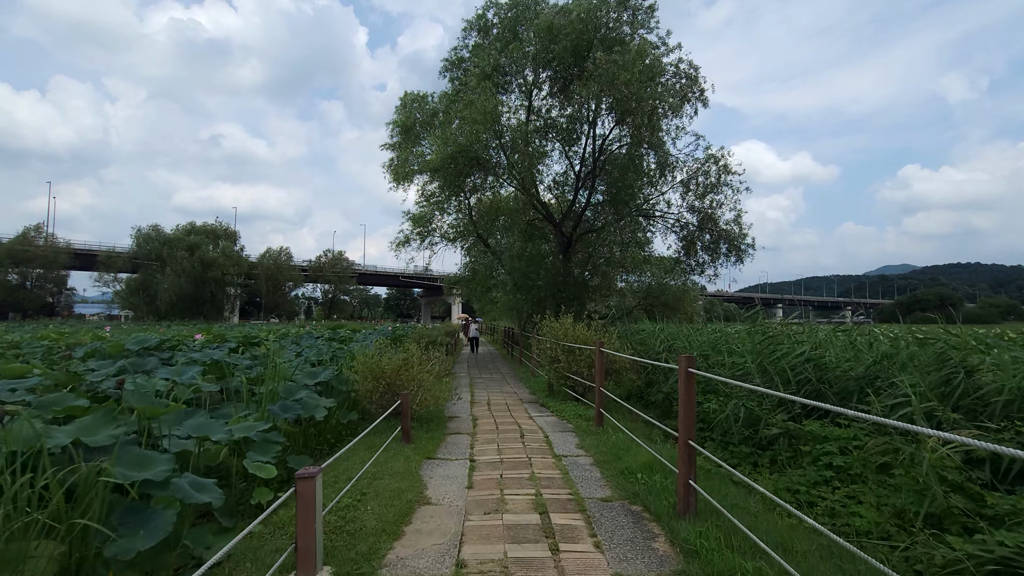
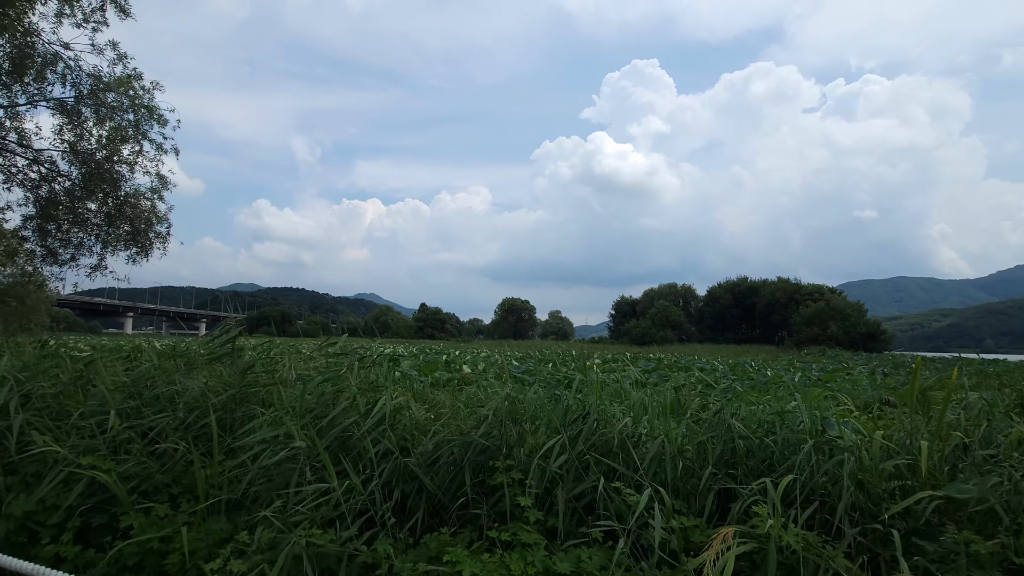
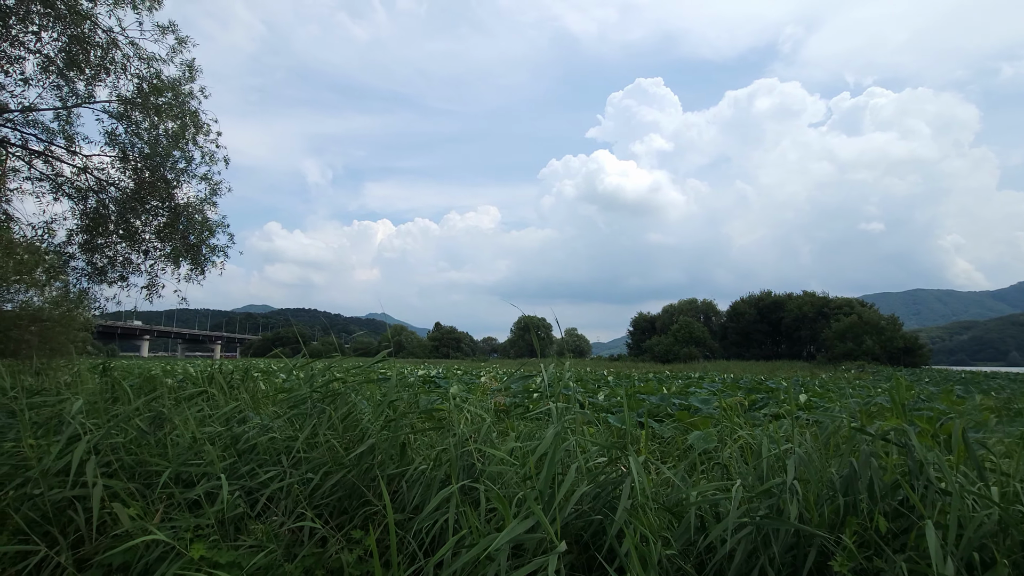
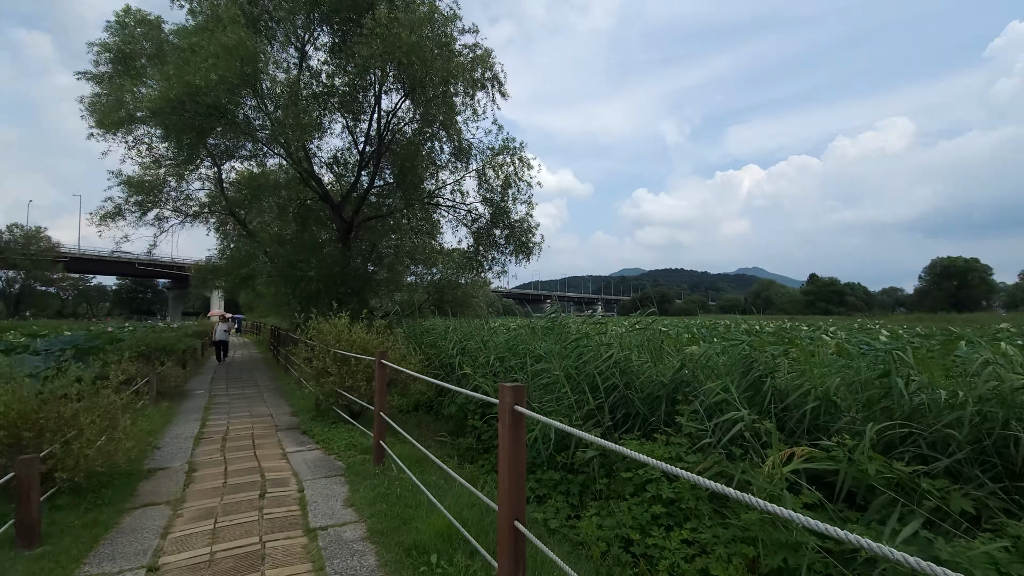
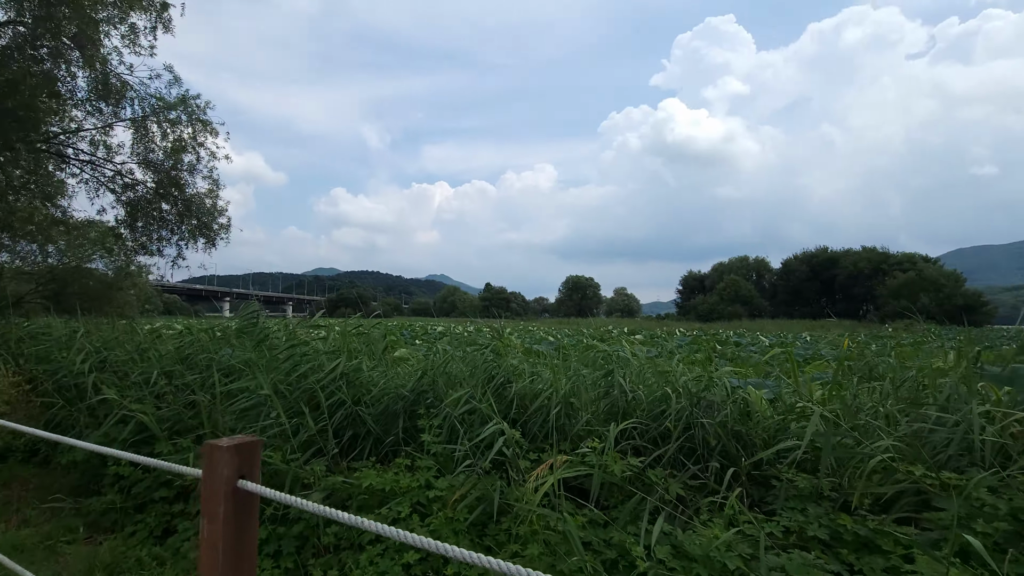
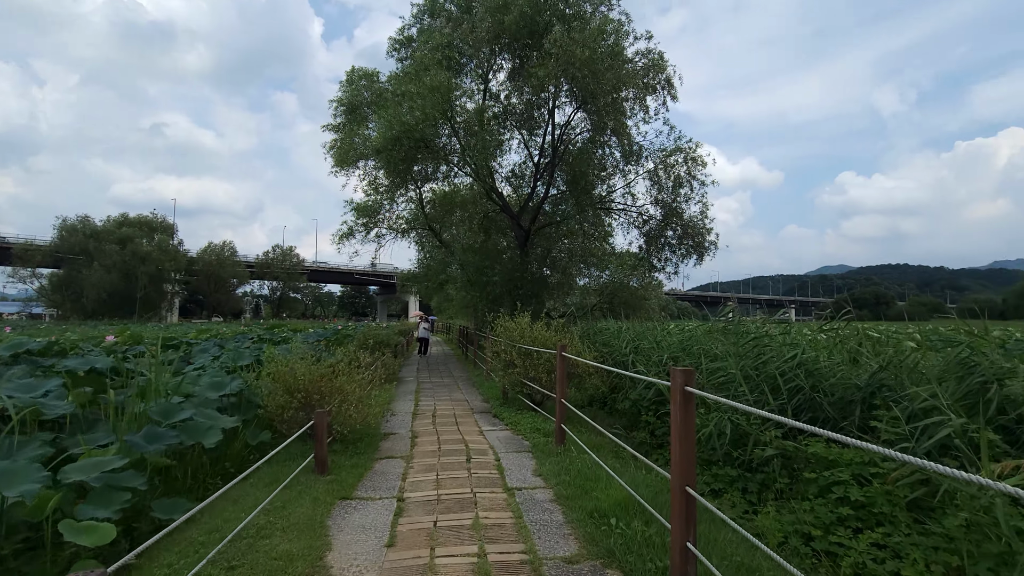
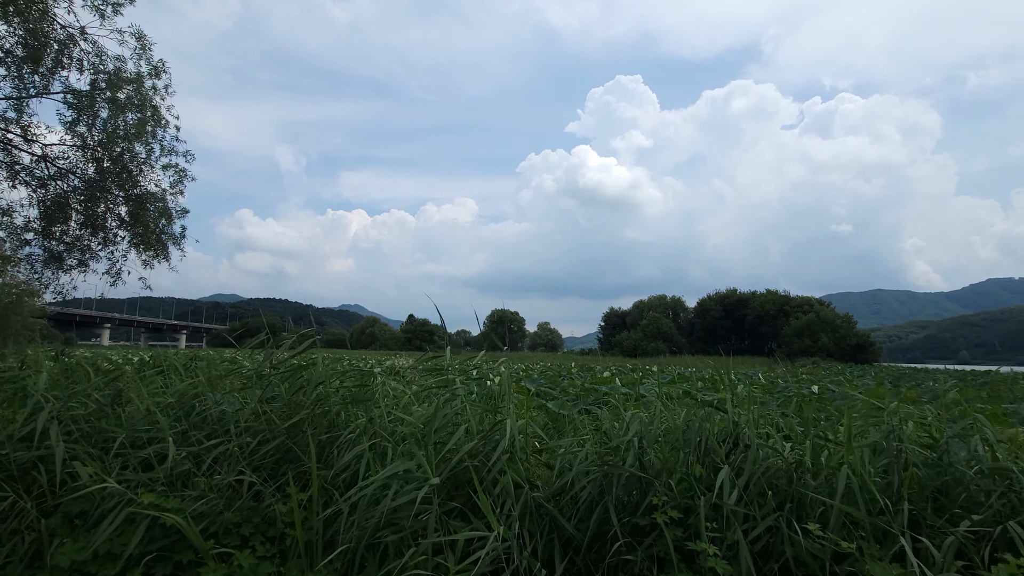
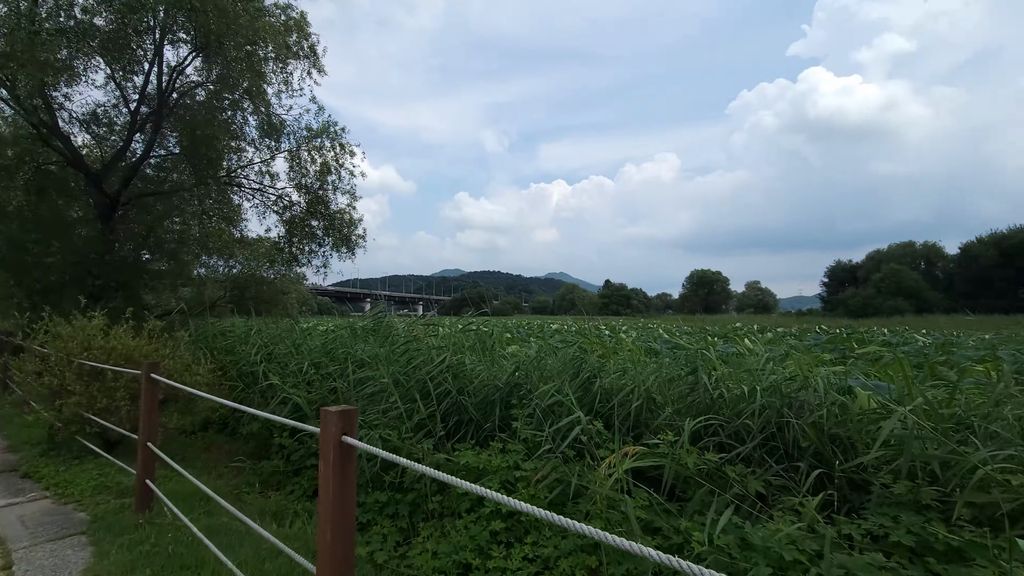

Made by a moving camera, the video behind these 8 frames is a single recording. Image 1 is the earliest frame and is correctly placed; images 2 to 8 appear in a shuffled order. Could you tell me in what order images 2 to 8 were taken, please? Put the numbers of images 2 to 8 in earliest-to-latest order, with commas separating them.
6, 4, 8, 5, 2, 7, 3
